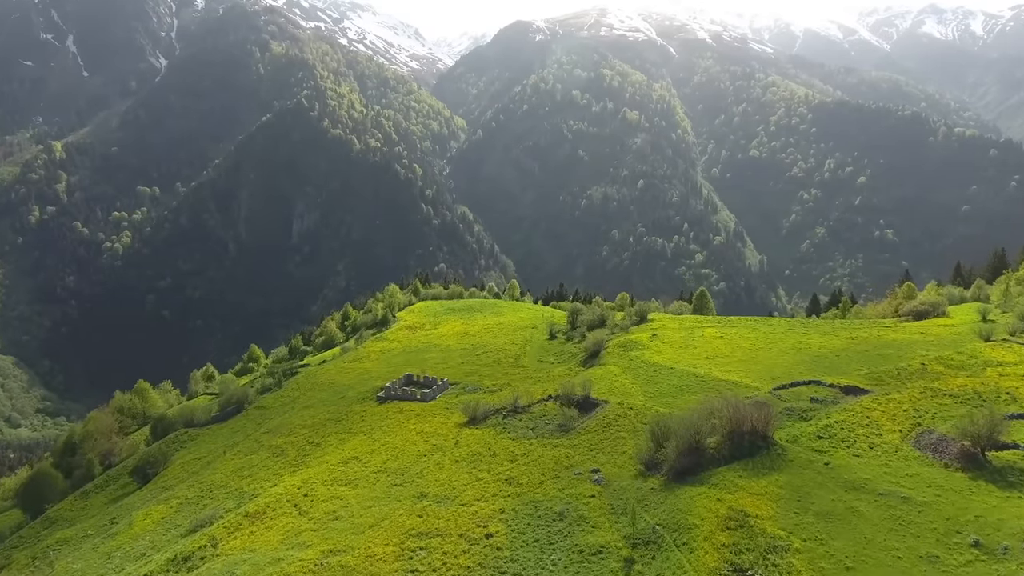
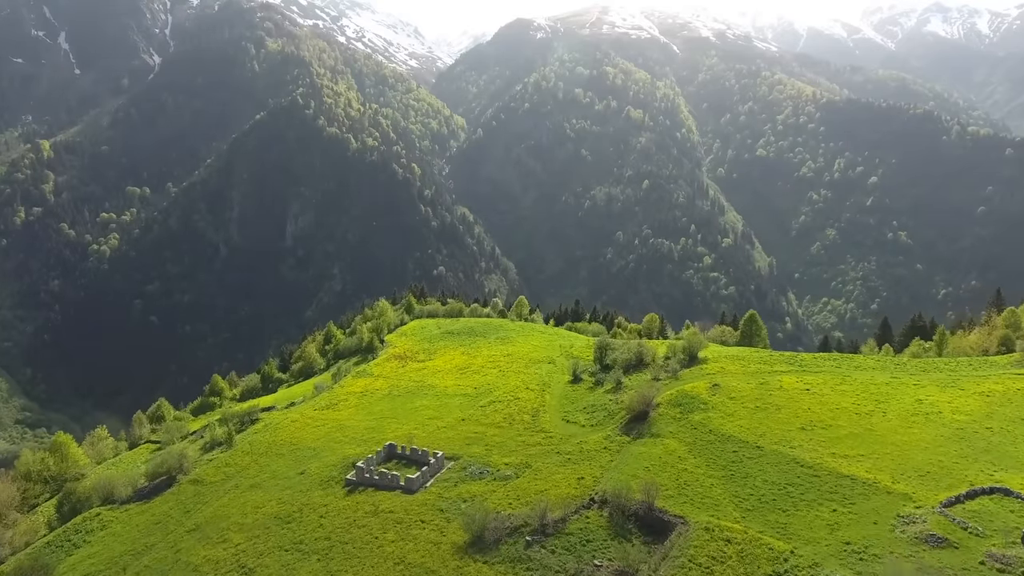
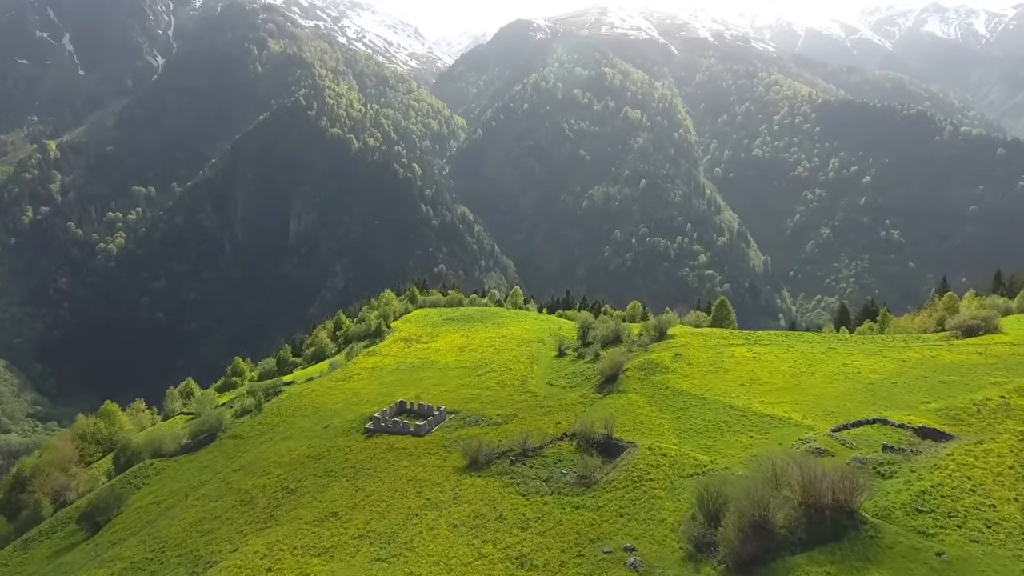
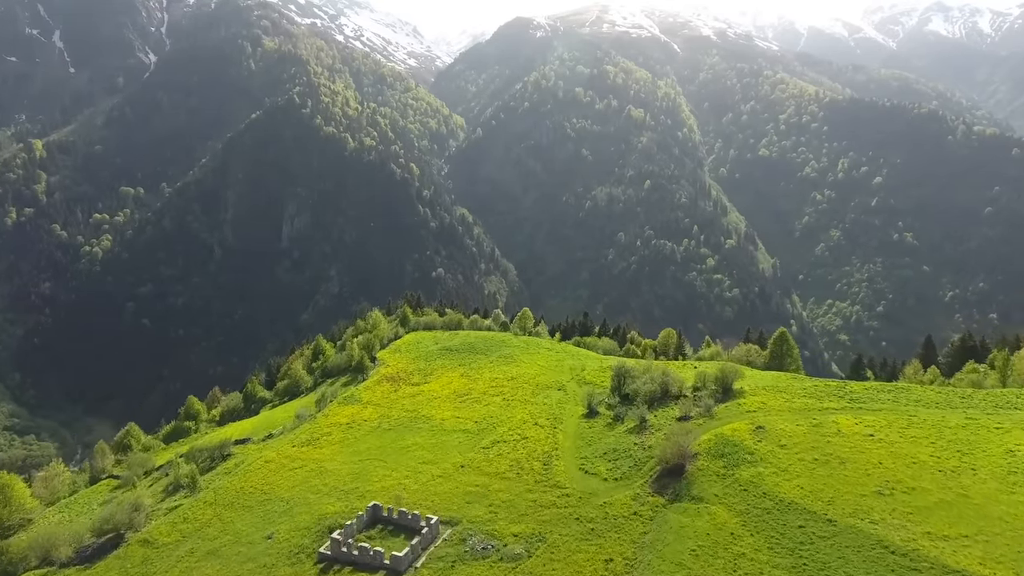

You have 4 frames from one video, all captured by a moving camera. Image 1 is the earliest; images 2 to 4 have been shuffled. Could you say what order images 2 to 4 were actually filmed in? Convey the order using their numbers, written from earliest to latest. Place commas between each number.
3, 2, 4
